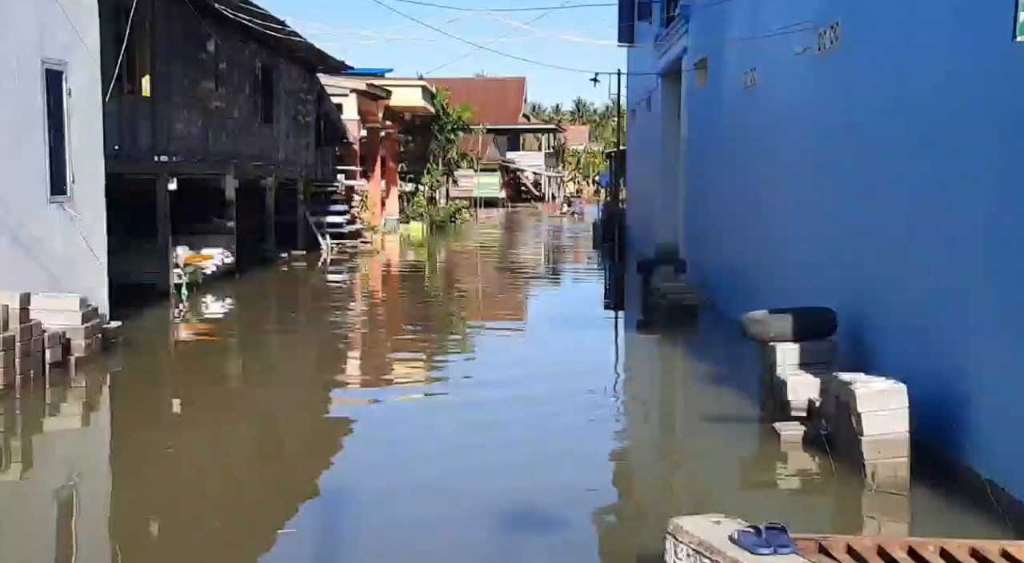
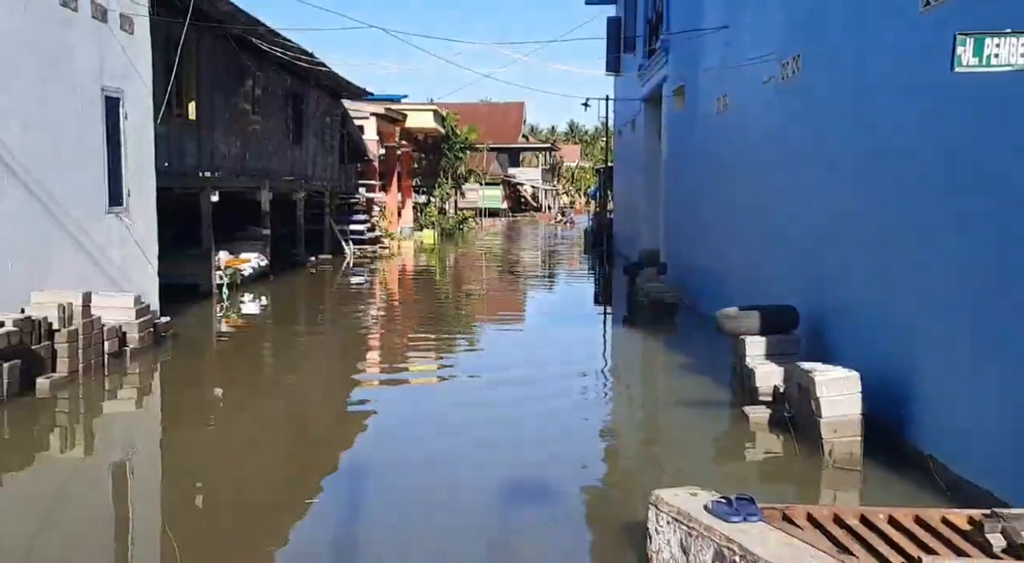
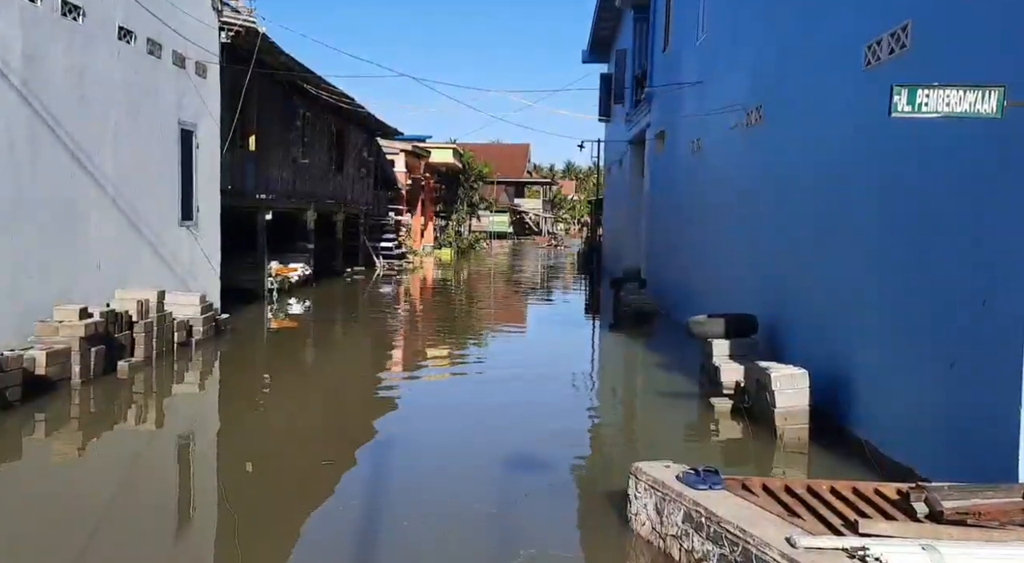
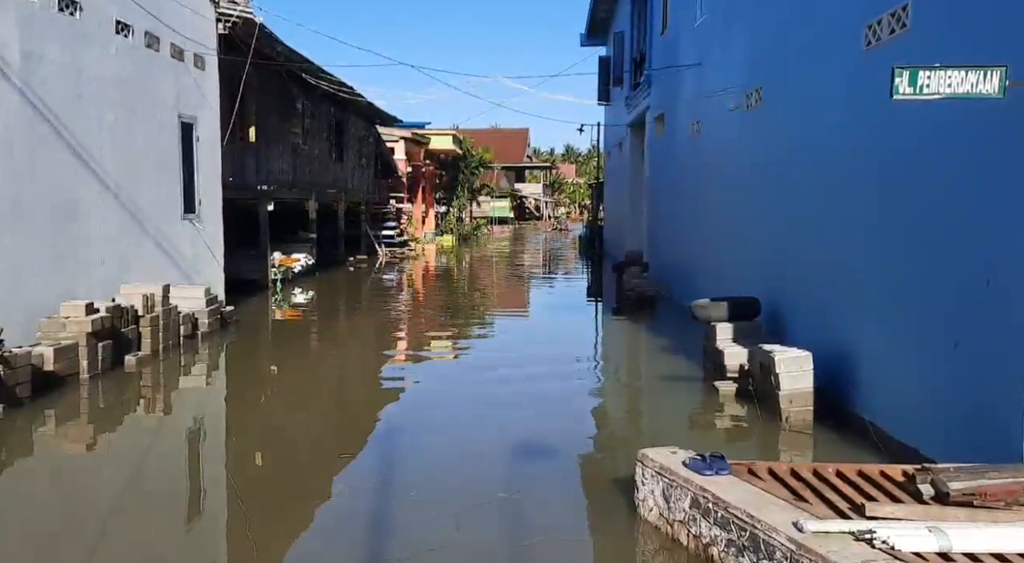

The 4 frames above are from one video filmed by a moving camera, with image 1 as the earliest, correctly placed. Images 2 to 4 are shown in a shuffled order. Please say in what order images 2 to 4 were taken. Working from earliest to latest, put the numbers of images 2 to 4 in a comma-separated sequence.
2, 4, 3
